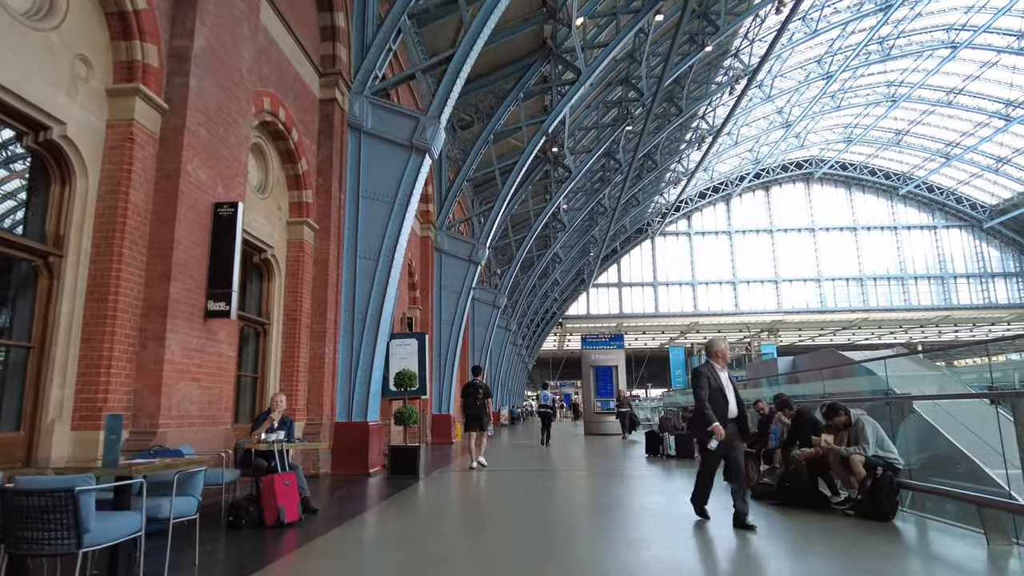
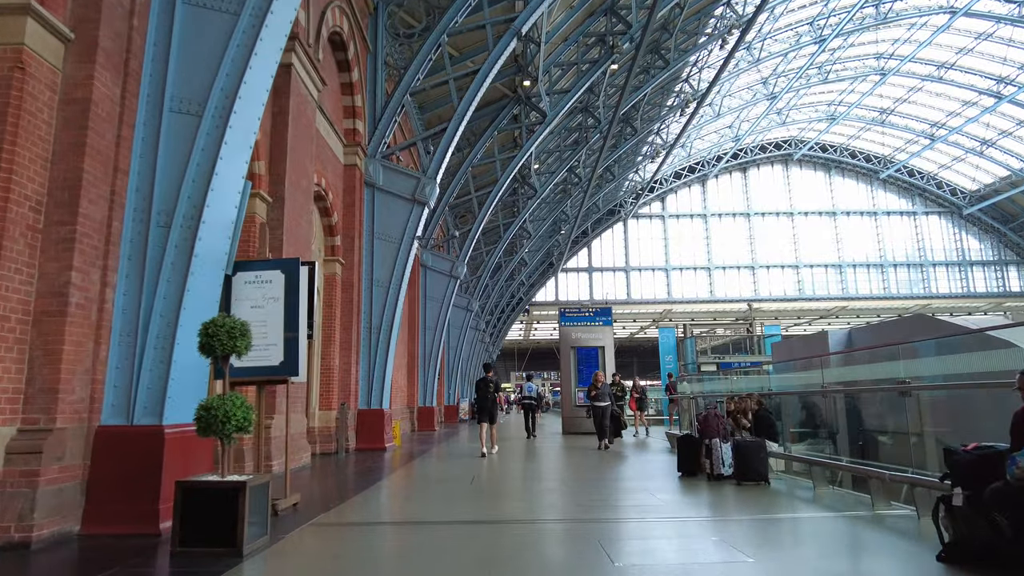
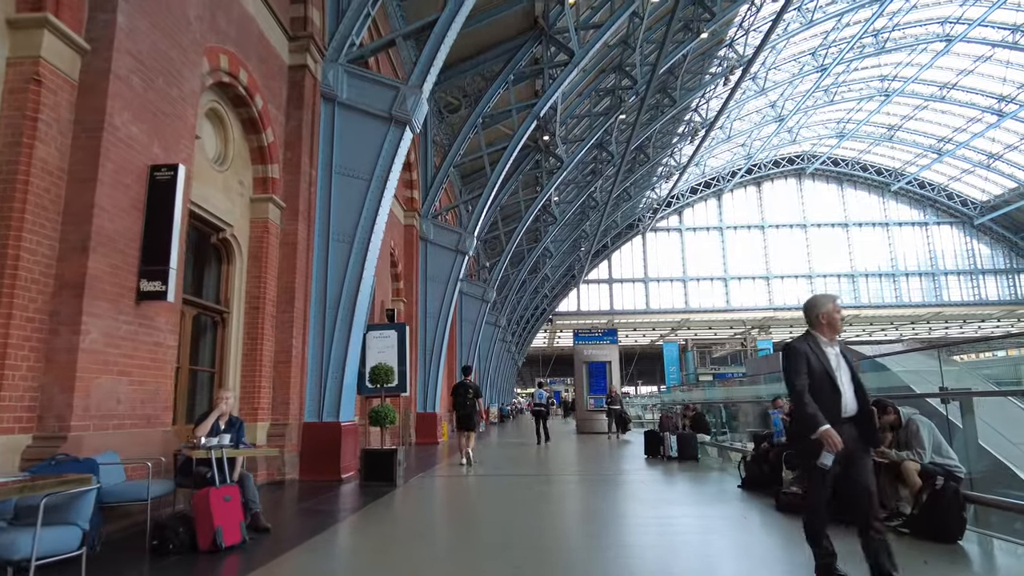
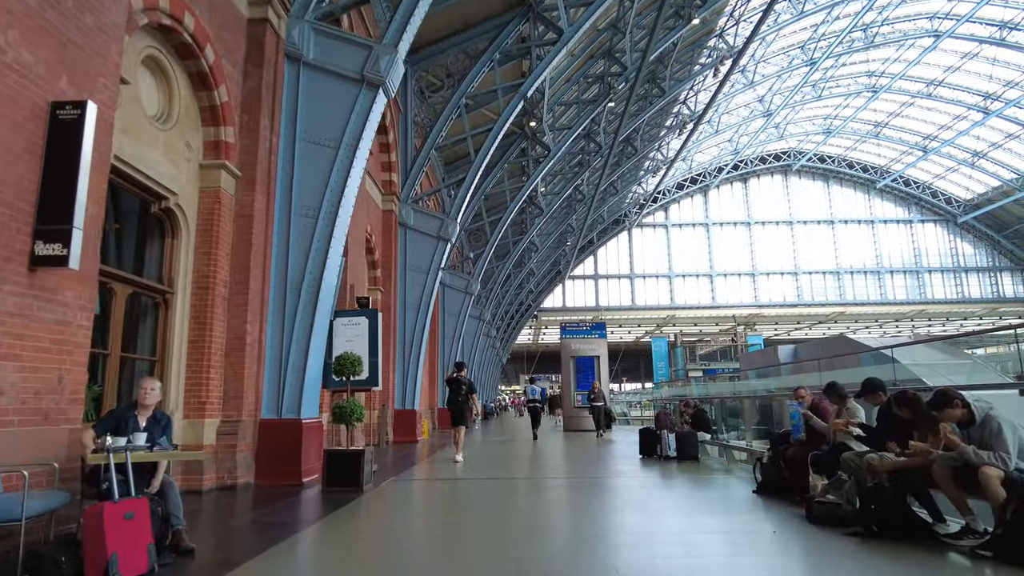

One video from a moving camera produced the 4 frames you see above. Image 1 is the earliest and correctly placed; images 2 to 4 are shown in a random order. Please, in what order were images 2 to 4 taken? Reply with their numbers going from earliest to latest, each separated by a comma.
3, 4, 2
